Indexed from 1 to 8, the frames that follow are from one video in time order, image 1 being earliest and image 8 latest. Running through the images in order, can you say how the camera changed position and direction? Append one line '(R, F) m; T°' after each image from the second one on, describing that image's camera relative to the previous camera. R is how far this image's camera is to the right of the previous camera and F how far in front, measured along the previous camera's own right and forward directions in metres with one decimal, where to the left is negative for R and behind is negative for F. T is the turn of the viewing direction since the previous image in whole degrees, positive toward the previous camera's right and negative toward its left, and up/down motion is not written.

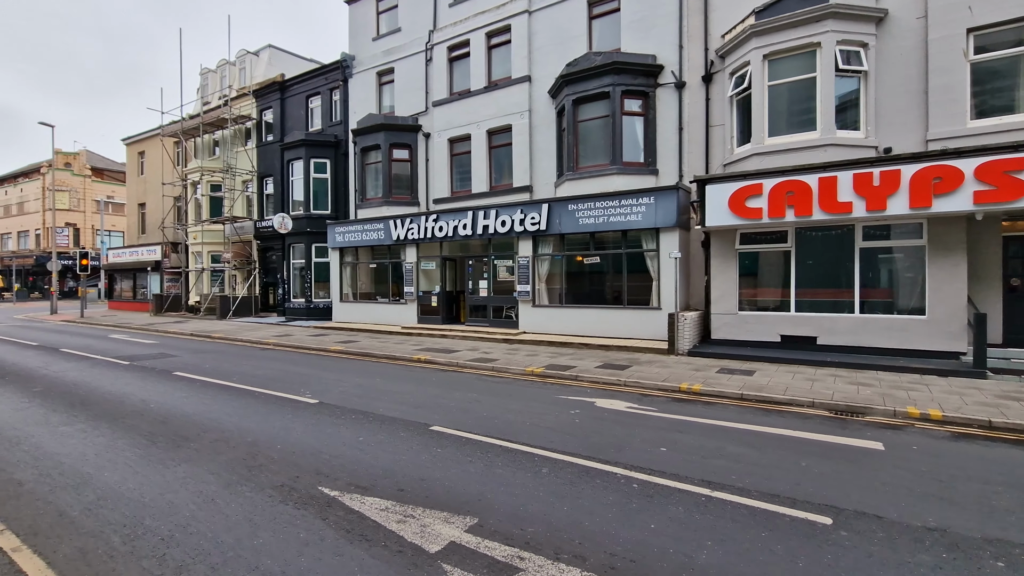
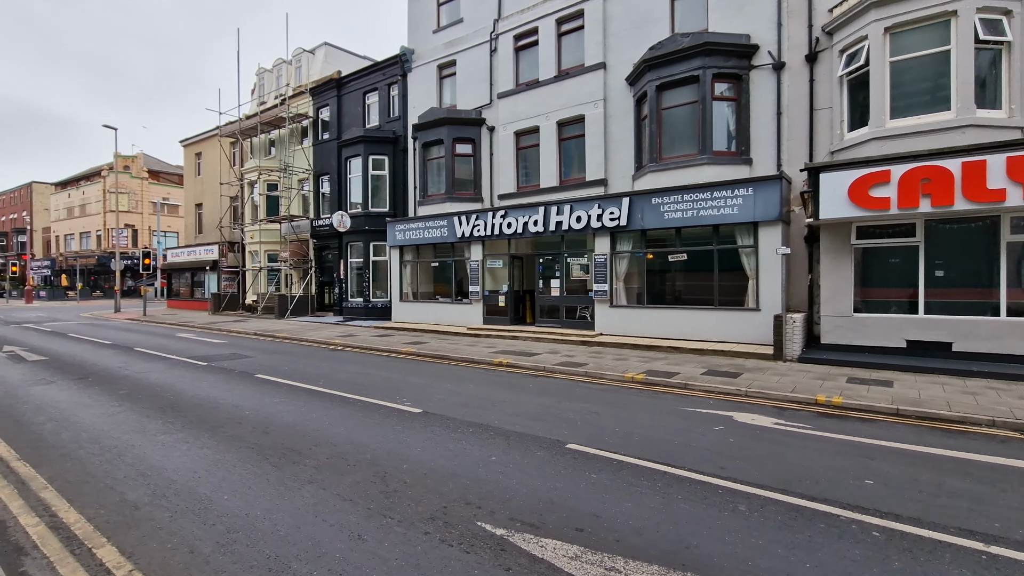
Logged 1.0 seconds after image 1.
(-1.2, +0.8) m; -4°
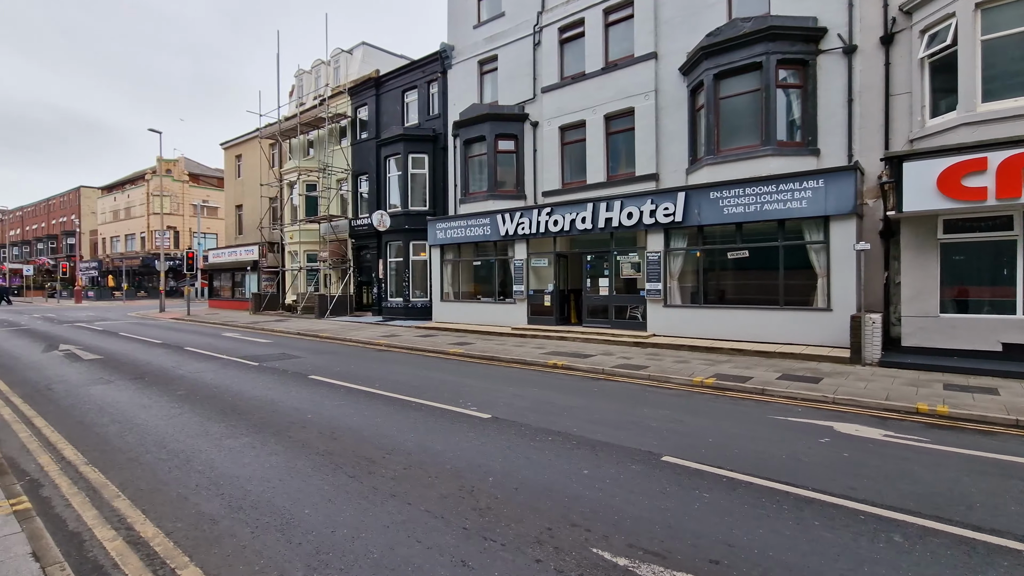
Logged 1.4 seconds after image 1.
(-0.6, +0.4) m; -3°
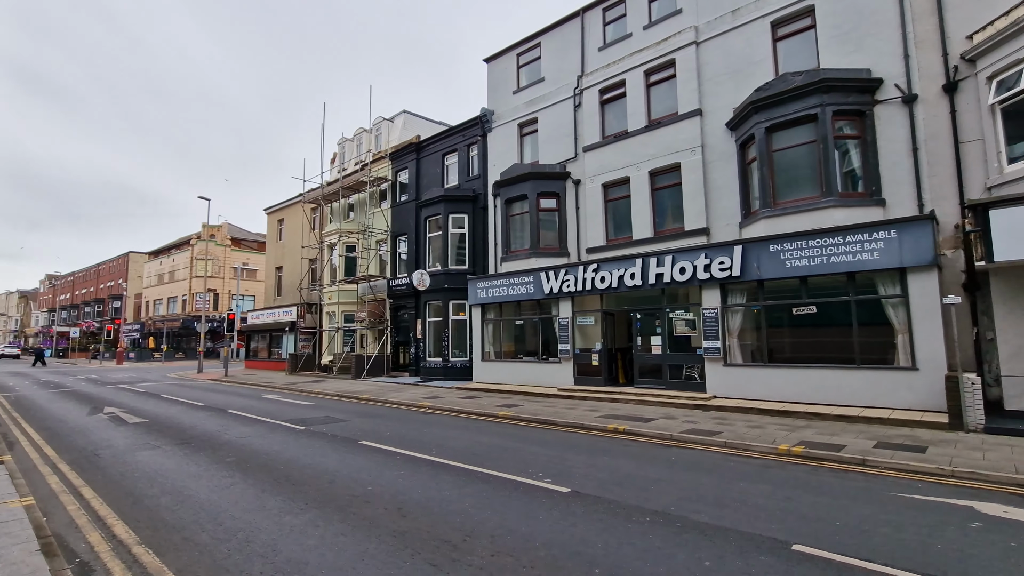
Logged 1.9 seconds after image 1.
(-0.6, +0.4) m; -3°
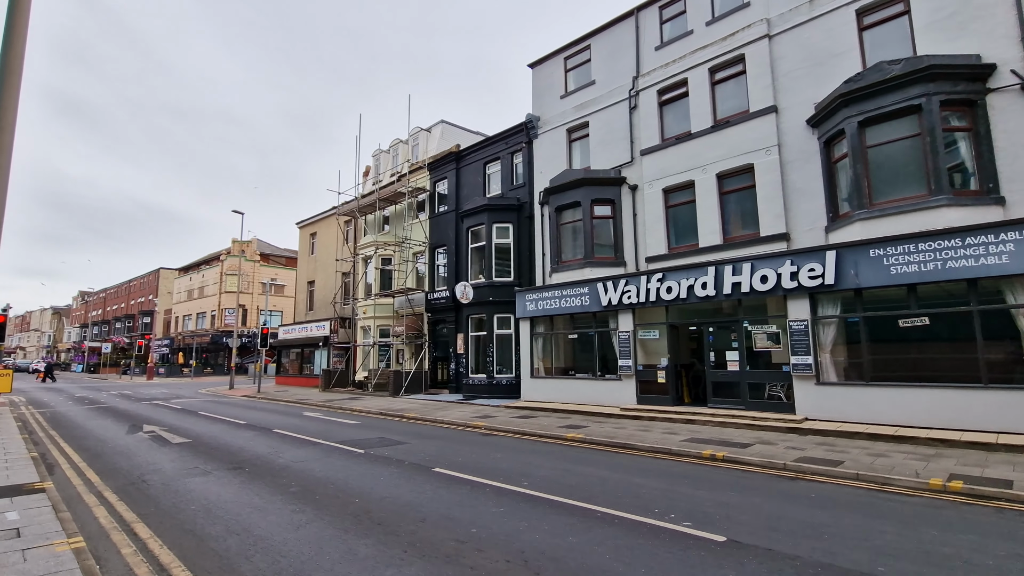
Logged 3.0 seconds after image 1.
(-1.1, +1.0) m; -2°
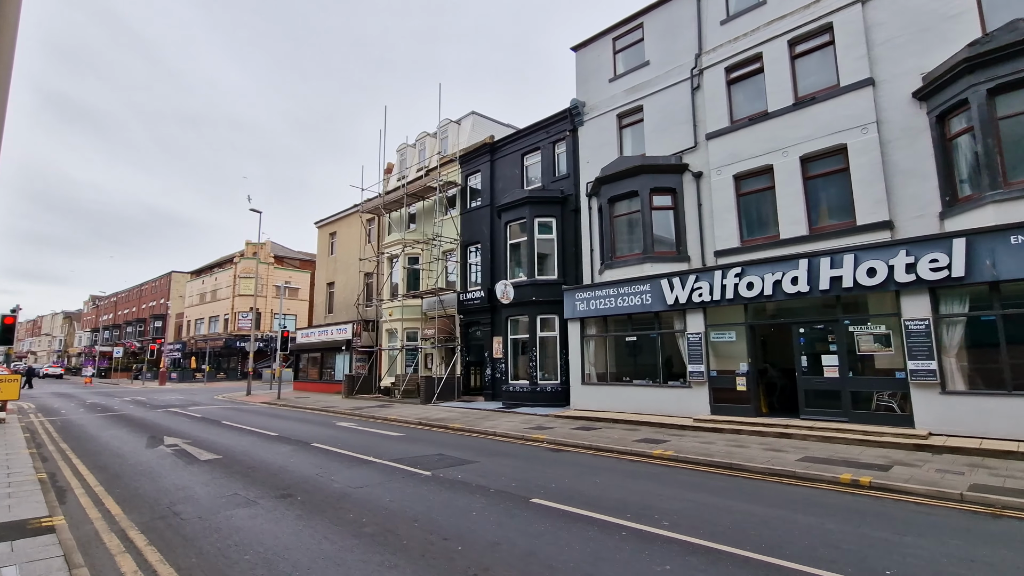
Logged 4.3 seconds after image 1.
(-1.4, +1.5) m; -1°
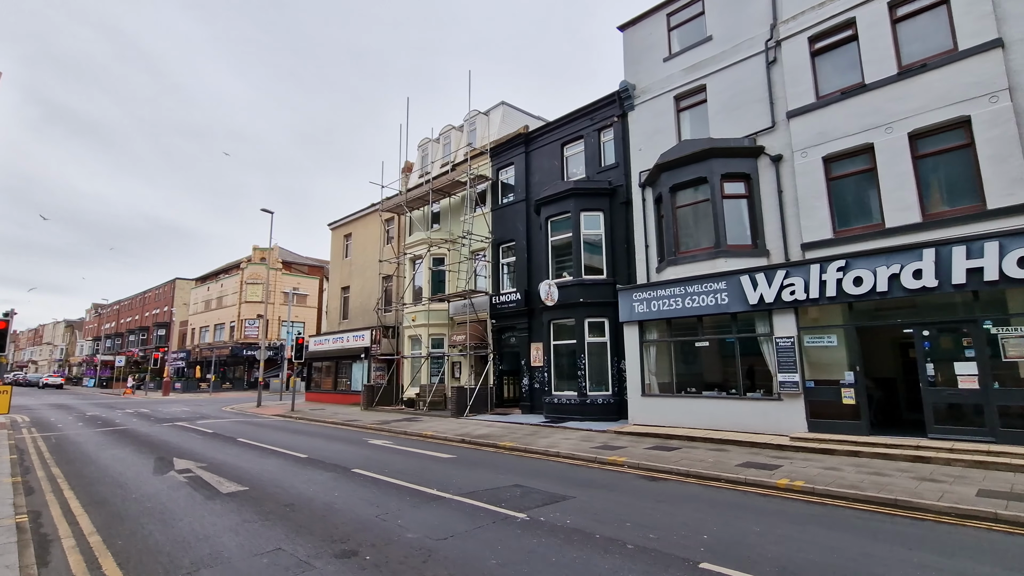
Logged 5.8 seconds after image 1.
(-1.4, +1.8) m; 0°
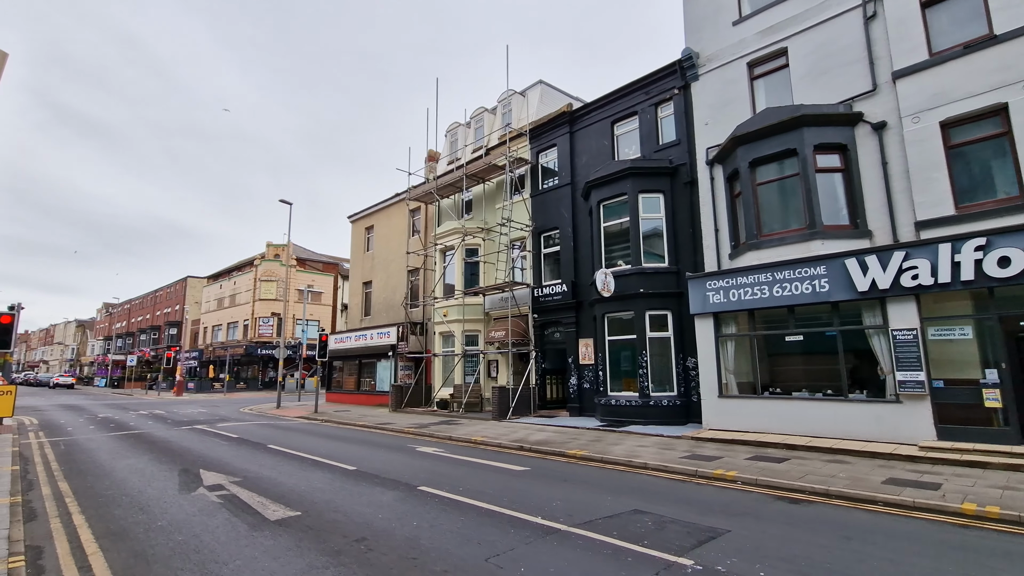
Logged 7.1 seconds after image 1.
(-1.3, +1.6) m; -1°
